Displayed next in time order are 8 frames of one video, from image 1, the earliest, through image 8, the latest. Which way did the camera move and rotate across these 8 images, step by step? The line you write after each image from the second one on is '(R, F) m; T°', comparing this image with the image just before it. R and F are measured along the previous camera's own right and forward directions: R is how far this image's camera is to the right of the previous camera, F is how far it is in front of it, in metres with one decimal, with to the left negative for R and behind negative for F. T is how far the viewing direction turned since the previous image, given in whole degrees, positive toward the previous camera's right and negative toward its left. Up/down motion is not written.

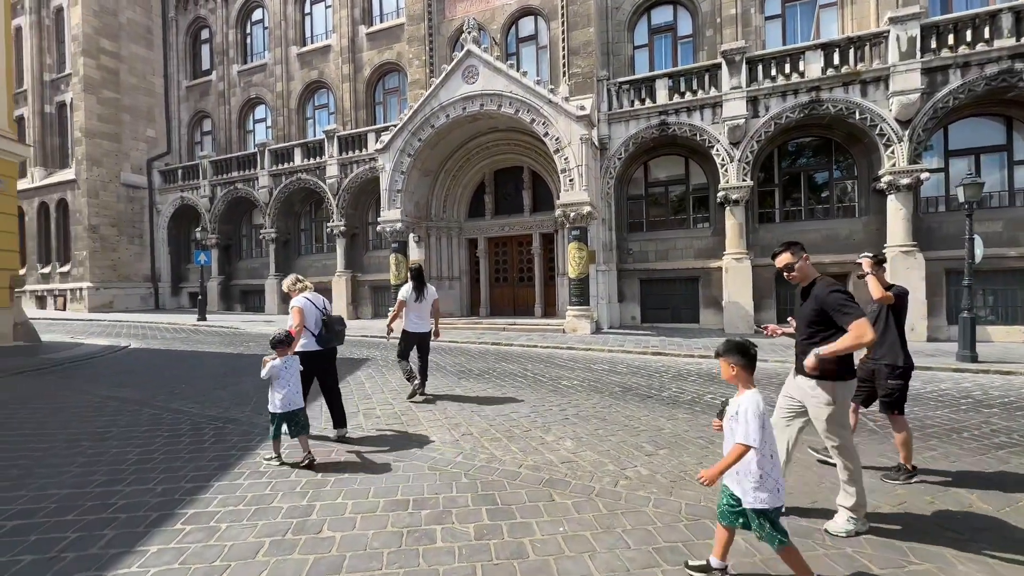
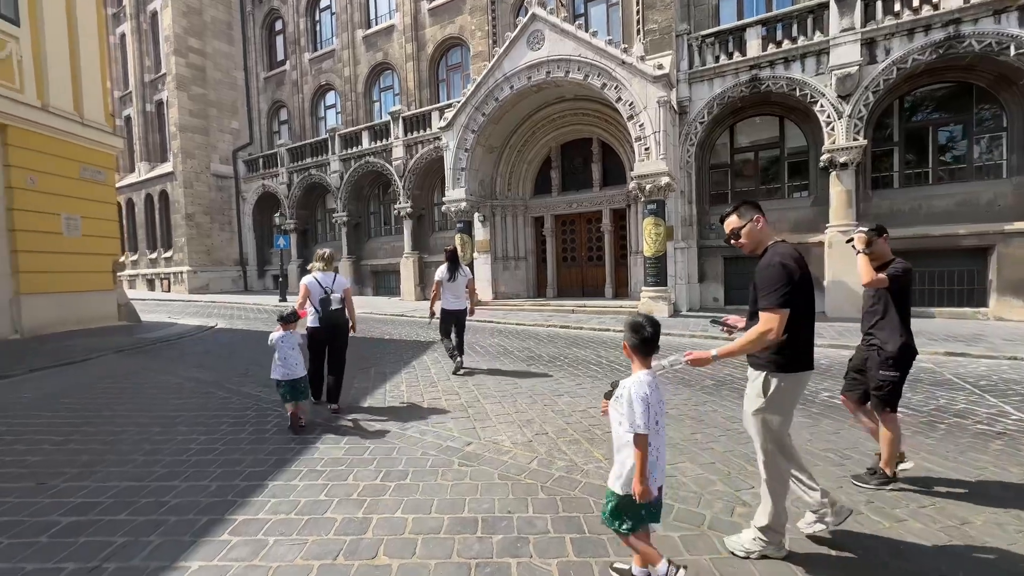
(-0.1, +0.6) m; -8°
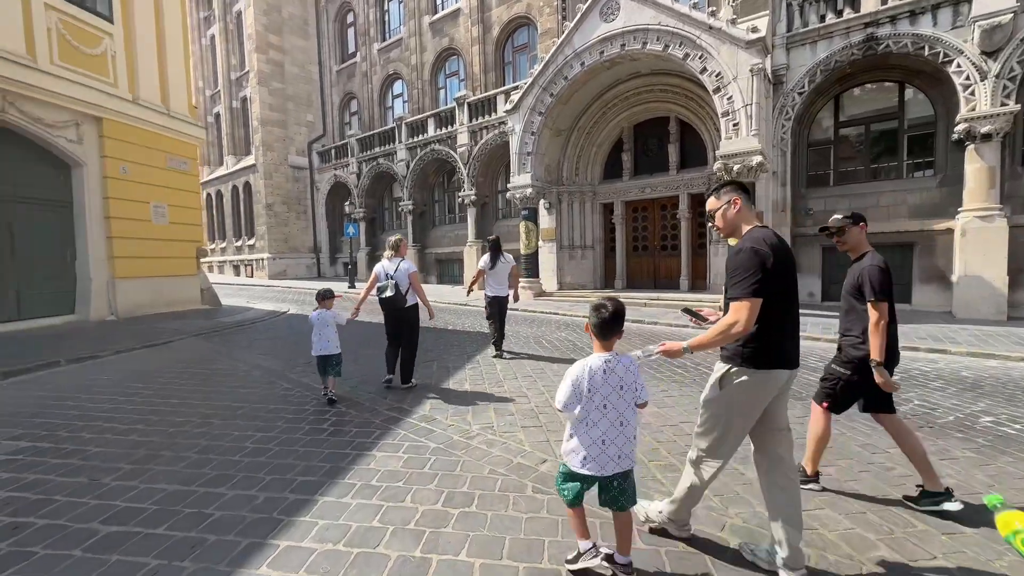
(-0.2, +0.6) m; -8°
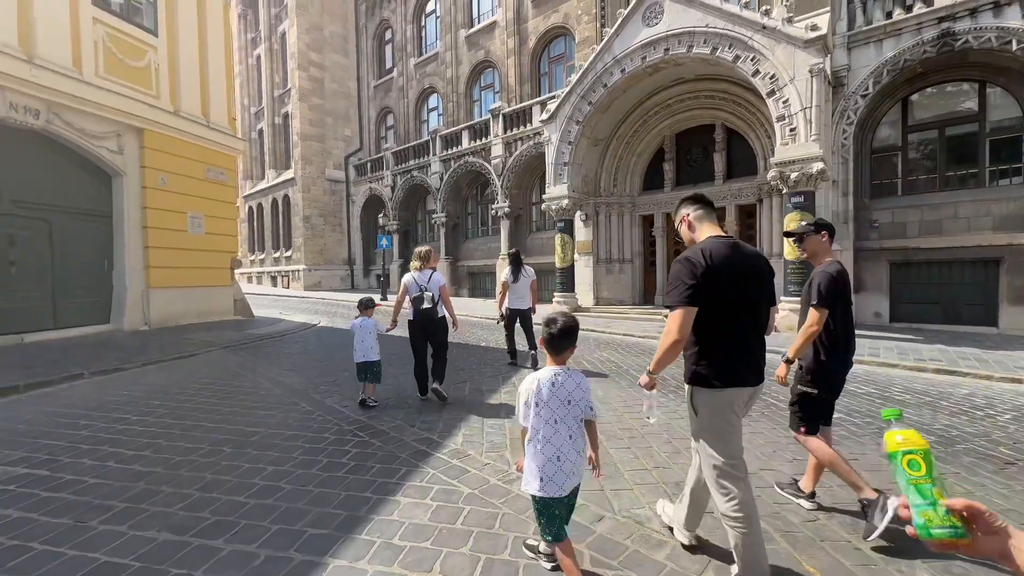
(-0.1, +0.5) m; -4°
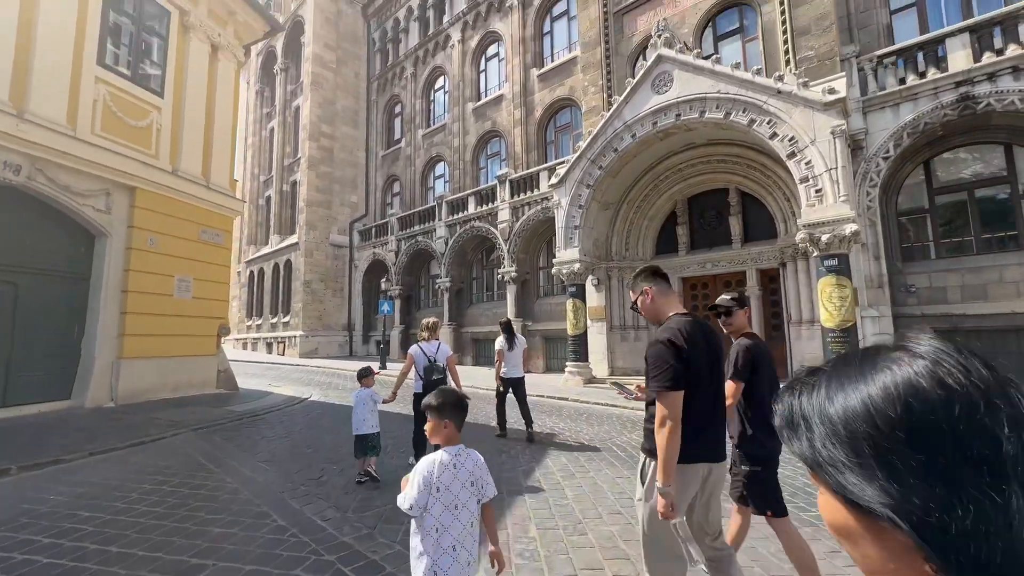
(-0.3, +0.8) m; 0°
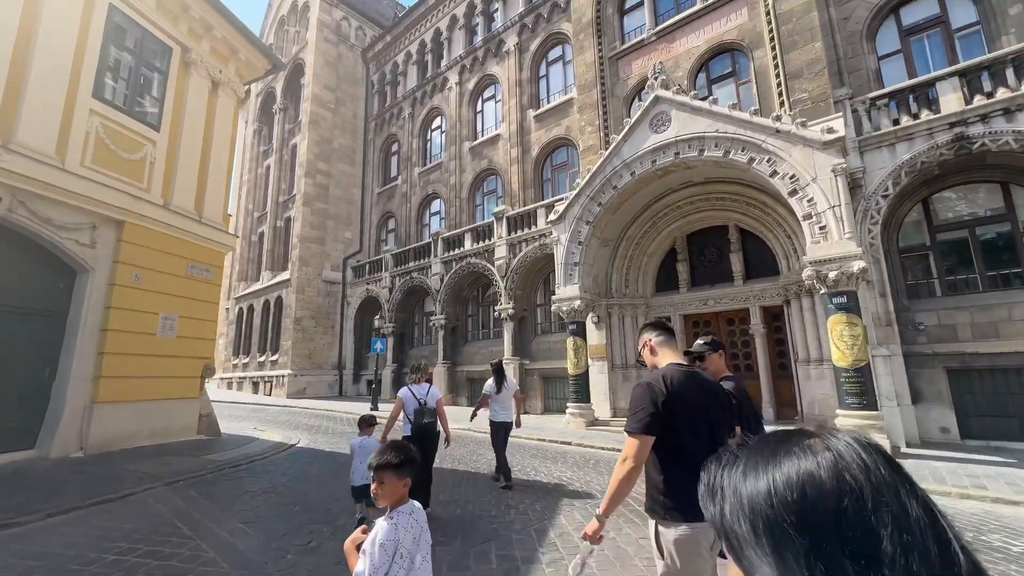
(-0.2, +0.3) m; +1°
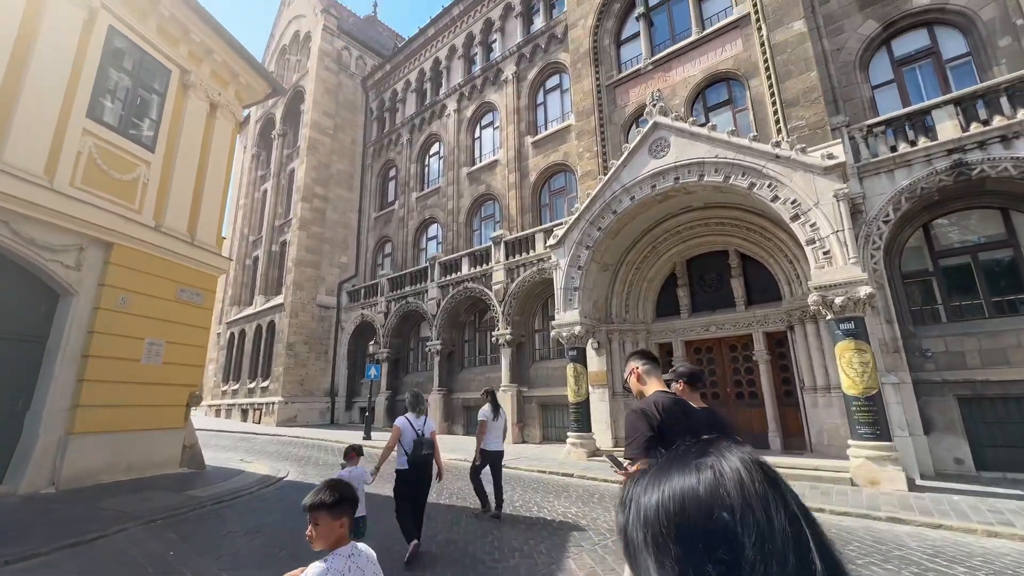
(-0.1, +0.2) m; +1°
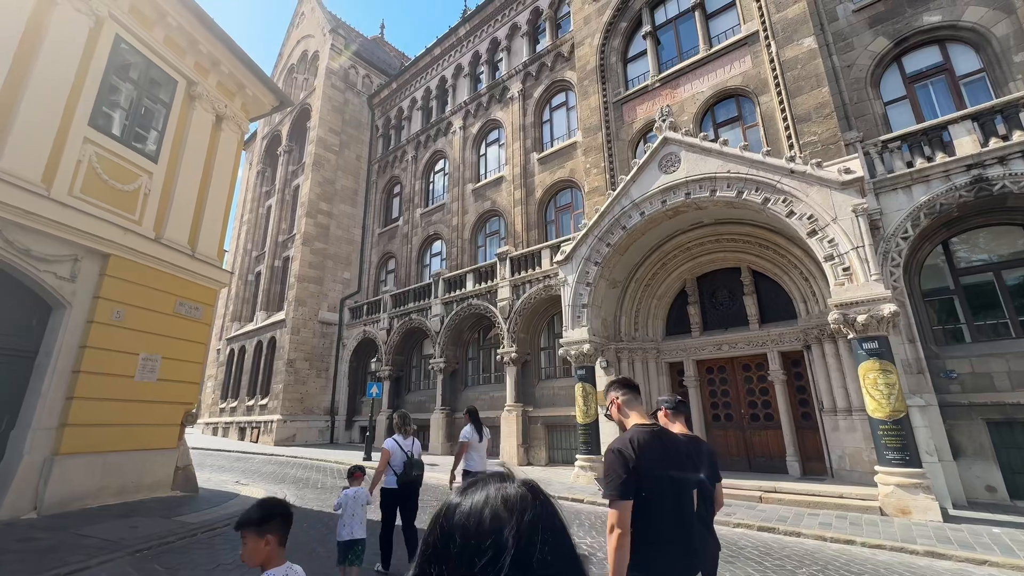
(-0.2, +0.3) m; 0°
